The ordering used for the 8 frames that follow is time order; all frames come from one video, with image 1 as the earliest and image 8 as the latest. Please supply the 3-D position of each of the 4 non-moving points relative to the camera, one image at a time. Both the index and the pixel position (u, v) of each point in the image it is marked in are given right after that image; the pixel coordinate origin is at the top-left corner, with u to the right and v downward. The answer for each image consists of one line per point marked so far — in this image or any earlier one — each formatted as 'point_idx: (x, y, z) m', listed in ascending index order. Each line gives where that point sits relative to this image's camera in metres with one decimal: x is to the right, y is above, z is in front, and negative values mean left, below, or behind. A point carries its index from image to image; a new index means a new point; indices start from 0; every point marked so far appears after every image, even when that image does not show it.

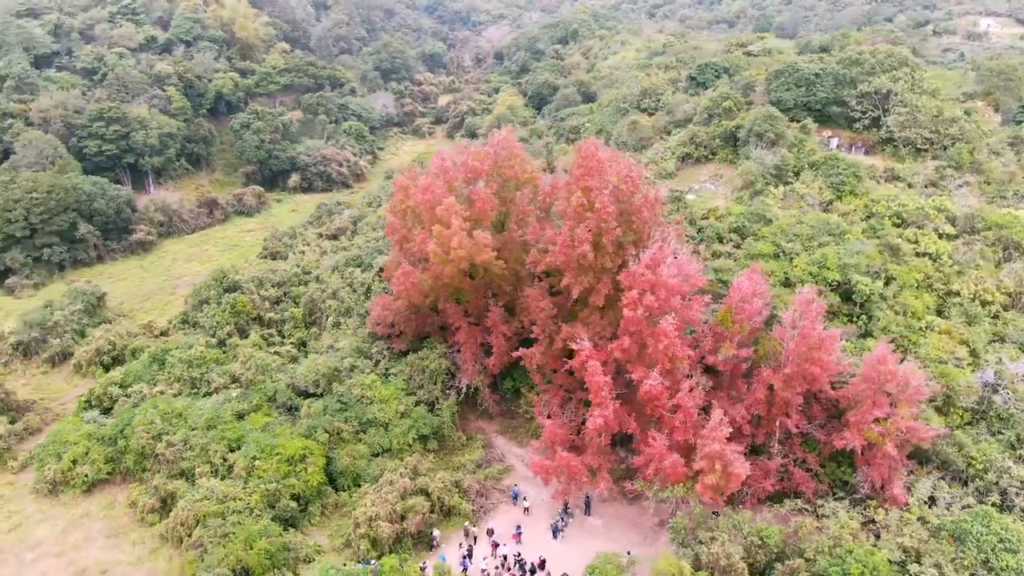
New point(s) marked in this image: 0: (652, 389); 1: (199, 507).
0: (+3.3, -2.4, +18.2) m
1: (-8.0, -5.7, +20.1) m
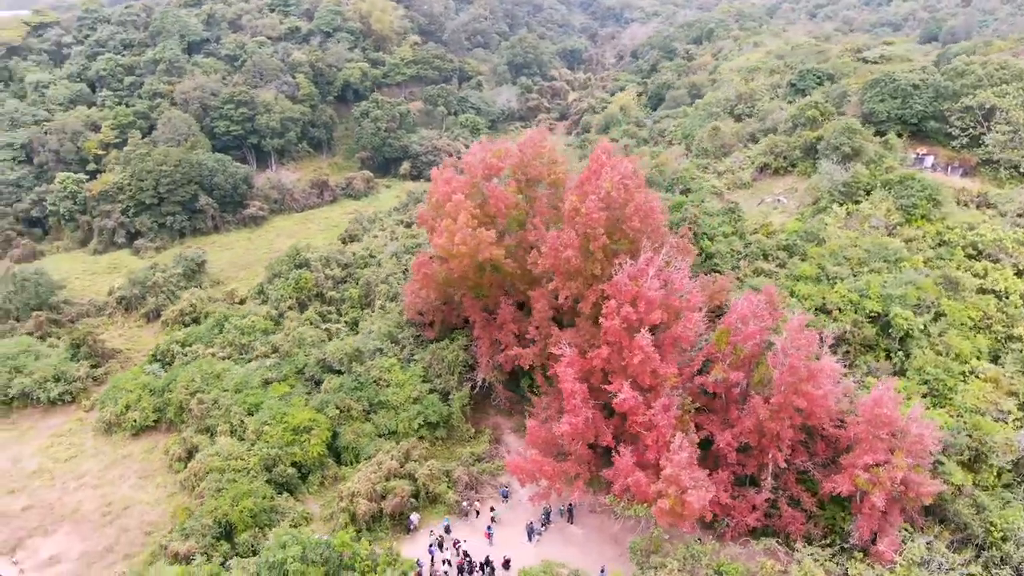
0: (+2.5, -2.6, +17.7) m
1: (-8.4, -4.9, +21.8) m
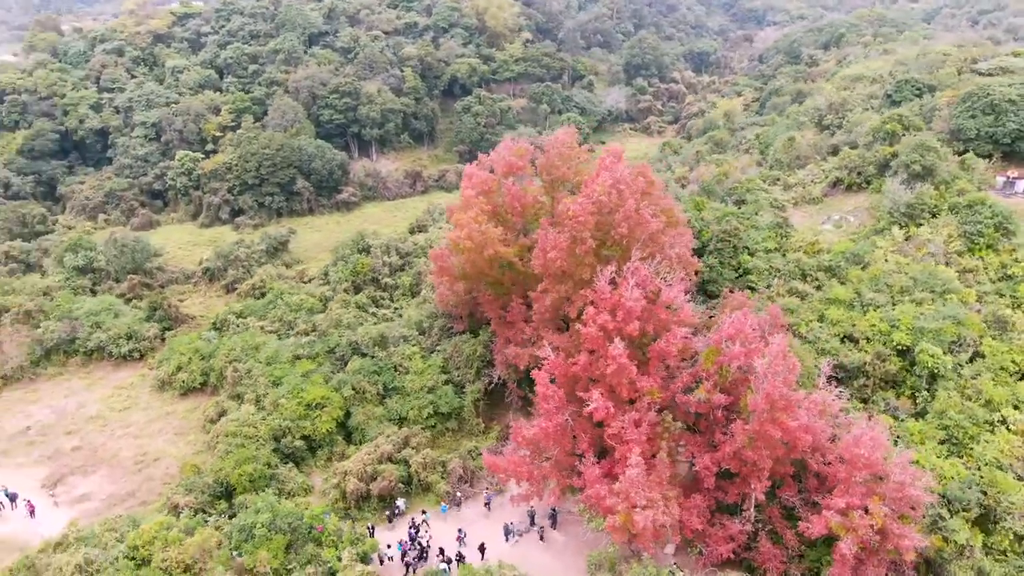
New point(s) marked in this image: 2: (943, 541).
0: (+1.7, -2.8, +17.3) m
1: (-8.5, -4.2, +23.4) m
2: (+9.3, -5.2, +15.9) m
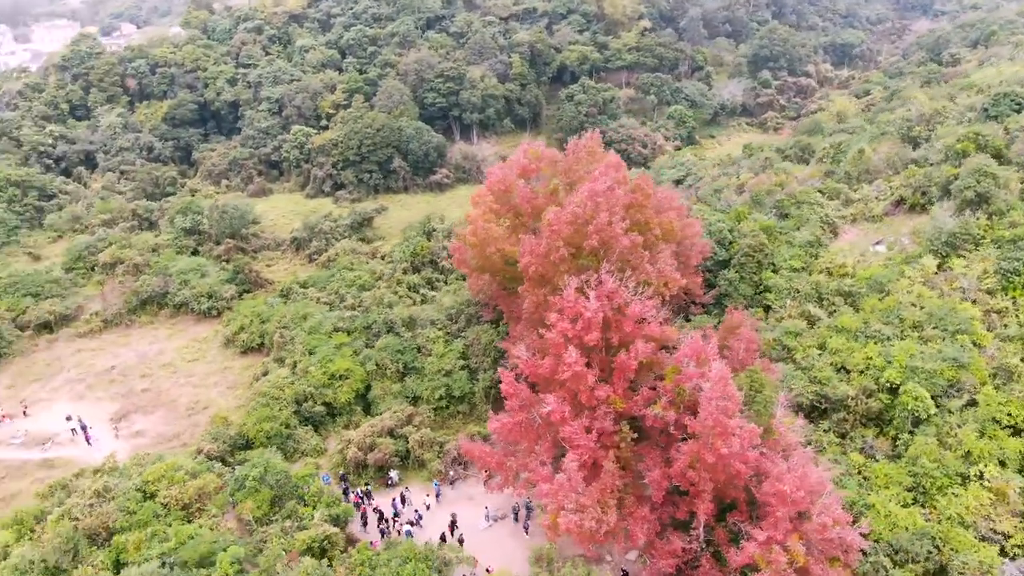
0: (+0.7, -2.9, +18.1) m
1: (-8.3, -3.3, +25.9) m
2: (+7.7, -6.0, +15.4) m
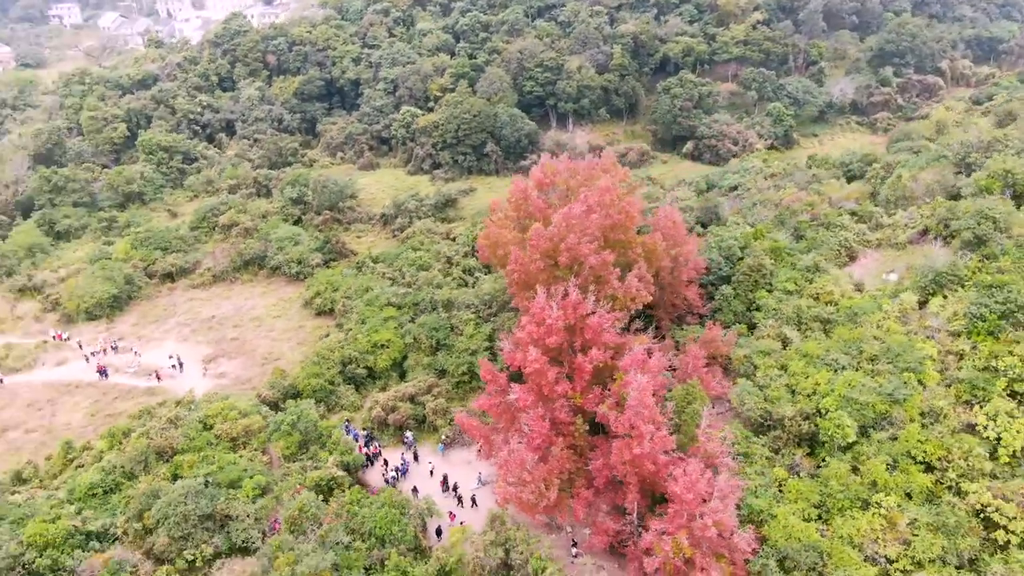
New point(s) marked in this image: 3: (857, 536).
0: (-0.1, -3.1, +21.3) m
1: (-7.5, -2.4, +30.7) m
2: (+6.0, -6.9, +17.6) m
3: (+8.0, -5.8, +18.0) m
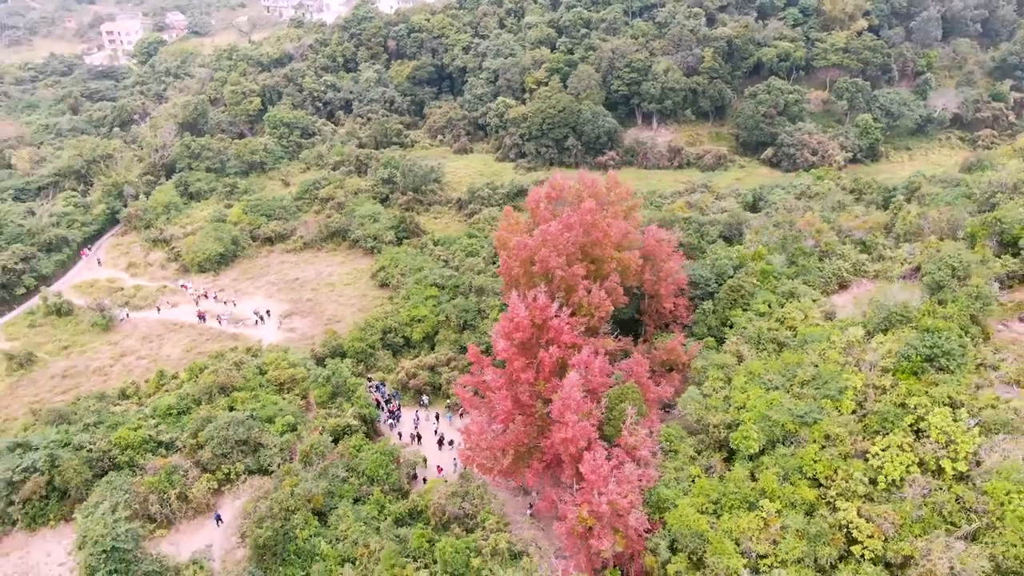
0: (-1.0, -3.1, +25.7) m
1: (-6.6, -1.3, +36.1) m
2: (+3.9, -7.6, +21.2) m
3: (+6.1, -6.6, +21.1) m
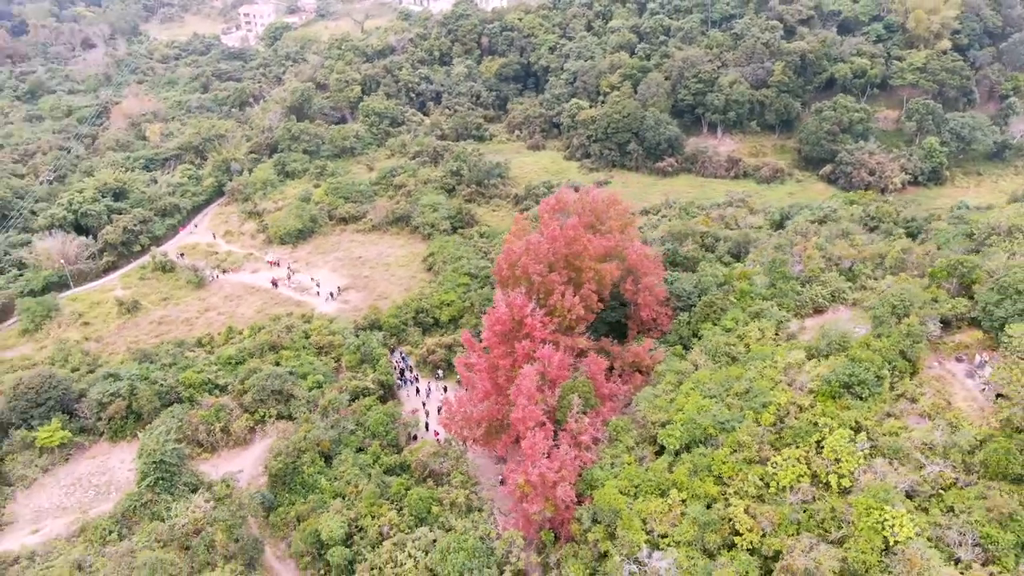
0: (-1.8, -2.9, +30.5) m
1: (-5.5, -0.5, +41.5) m
2: (+2.0, -8.0, +25.4) m
3: (+4.3, -7.2, +25.0) m
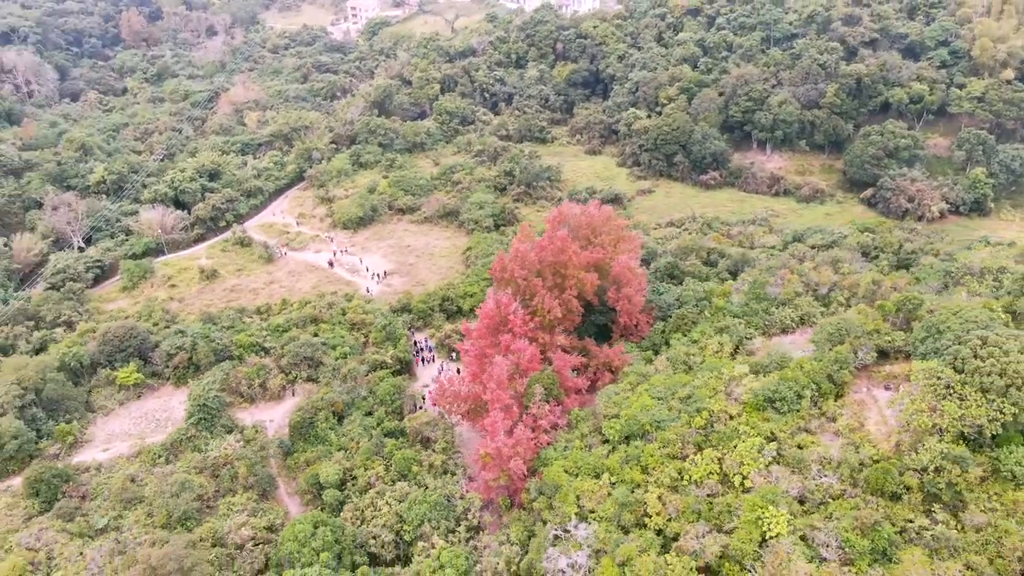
0: (-2.3, -2.8, +35.5) m
1: (-4.3, +0.1, +46.9) m
2: (+0.3, -8.2, +30.1) m
3: (+2.5, -7.6, +29.3) m
